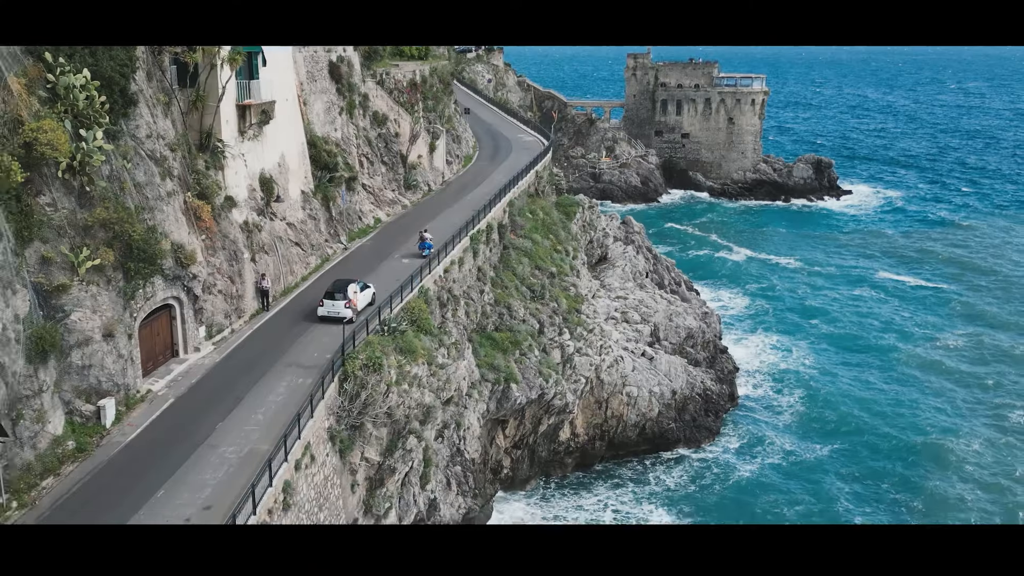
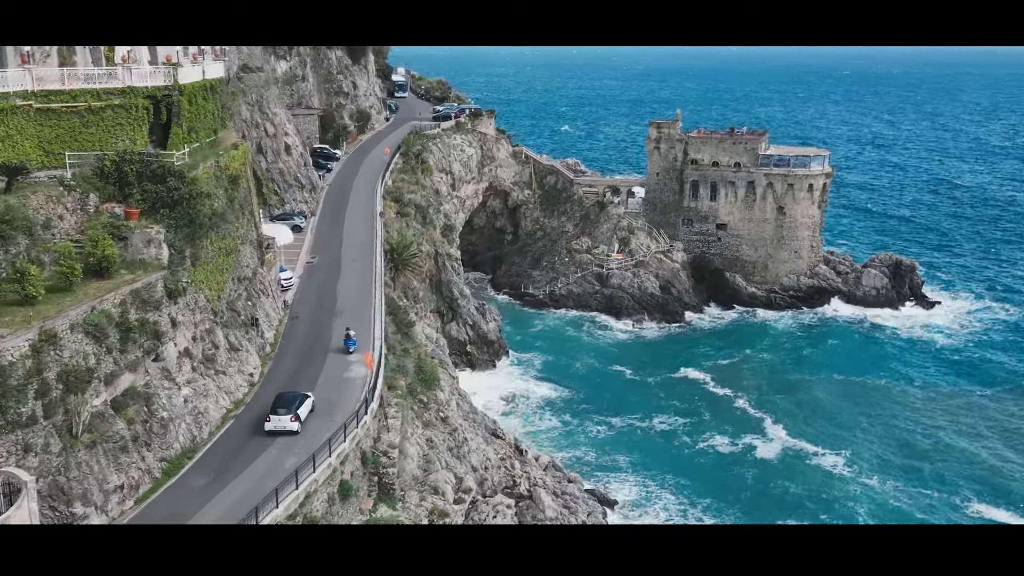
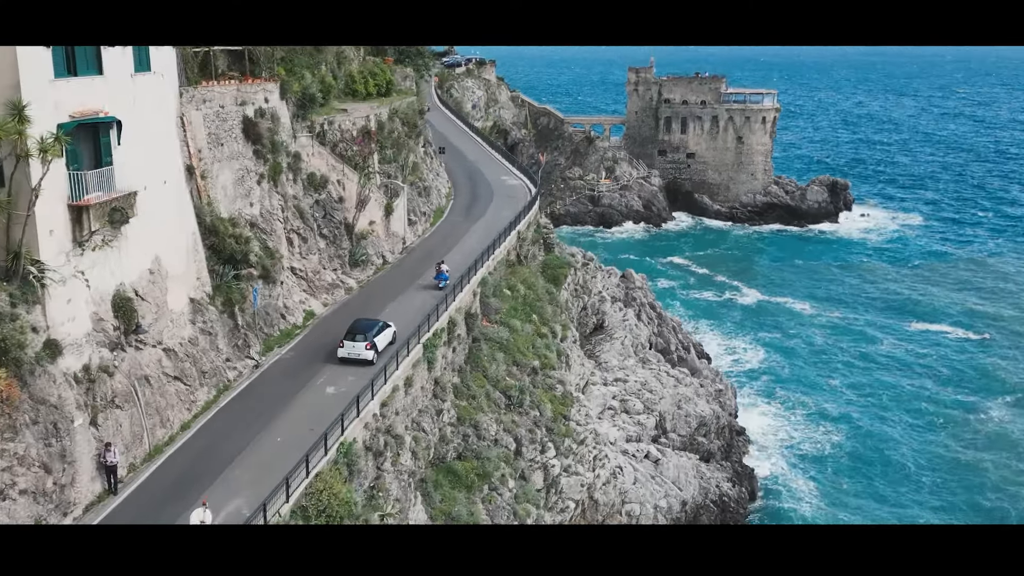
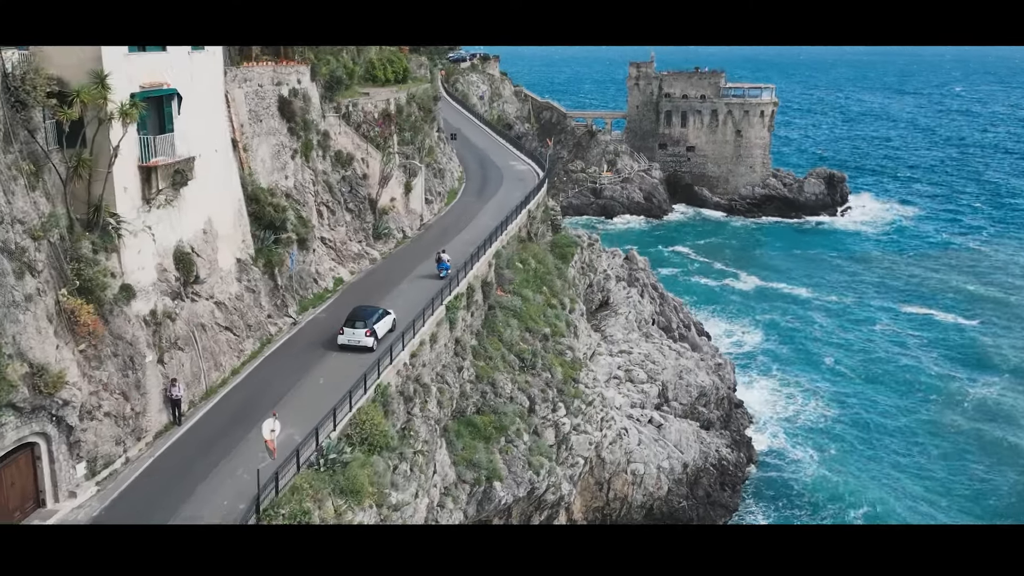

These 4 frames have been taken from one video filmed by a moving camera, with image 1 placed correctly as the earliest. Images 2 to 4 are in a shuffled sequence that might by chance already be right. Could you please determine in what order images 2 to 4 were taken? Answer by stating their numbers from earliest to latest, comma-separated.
4, 3, 2
